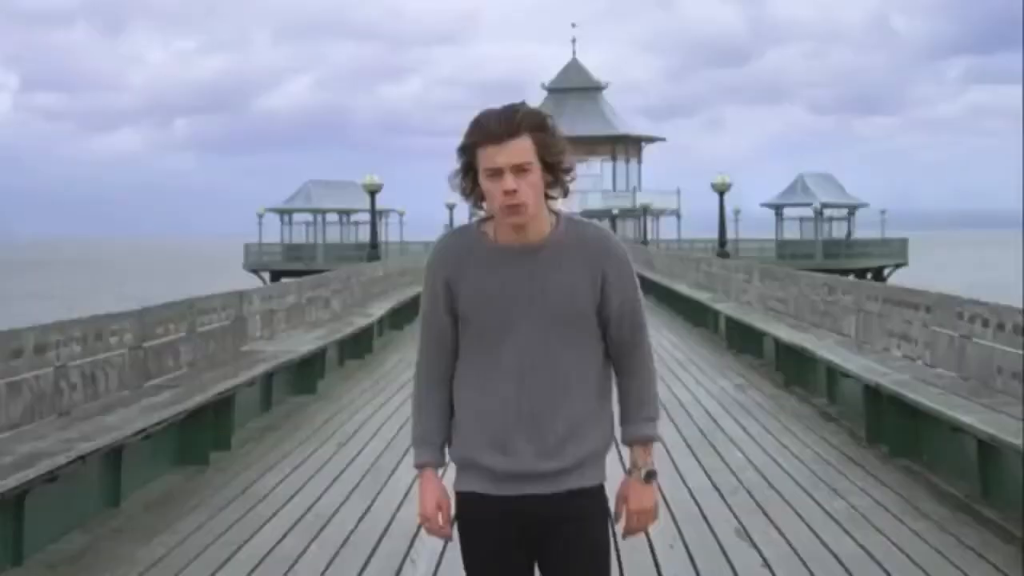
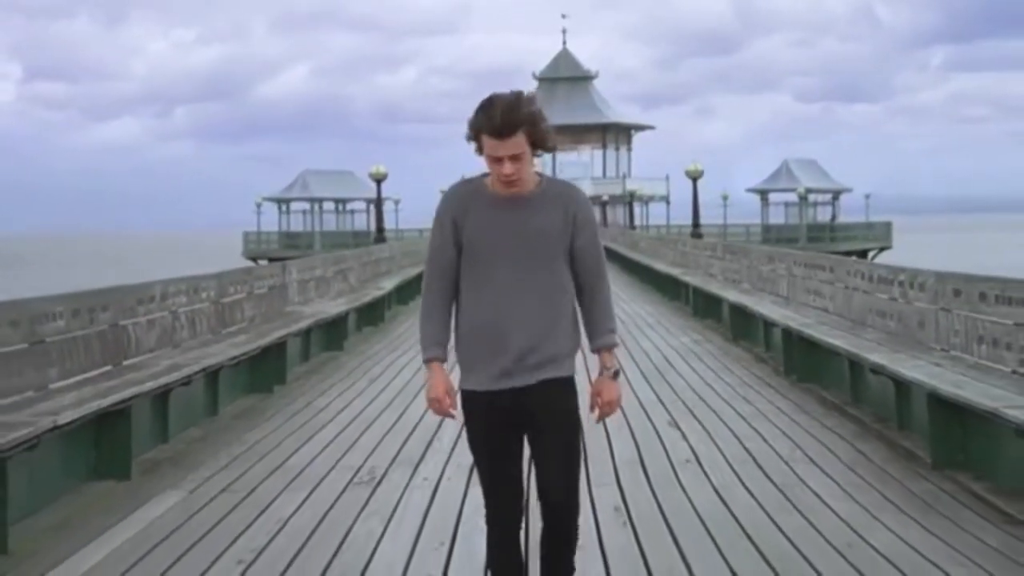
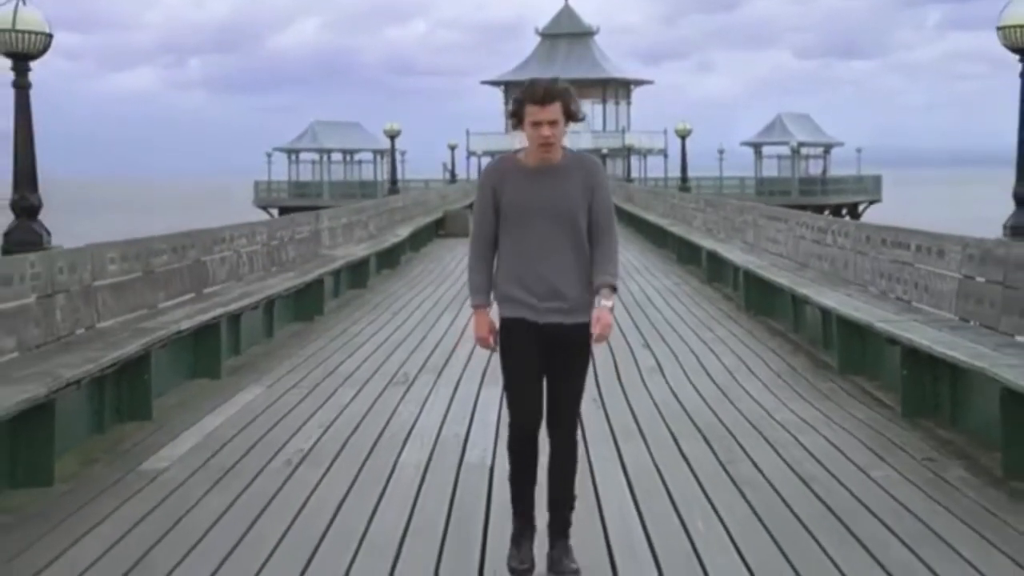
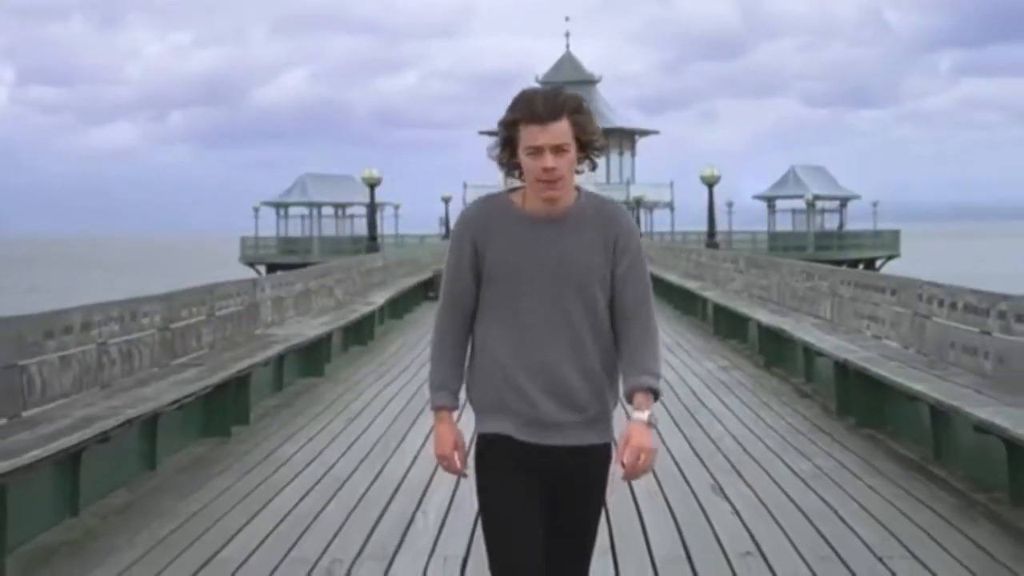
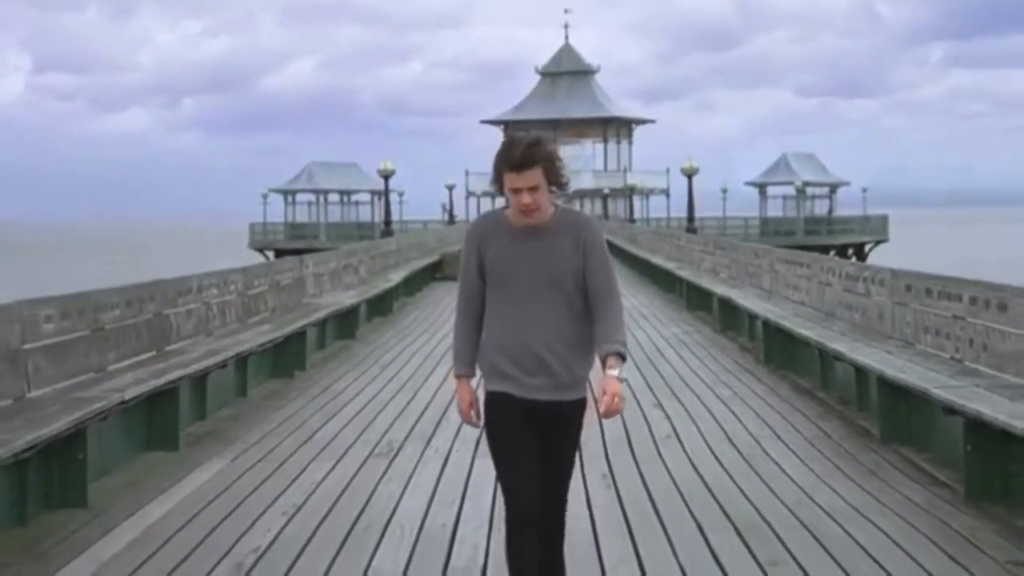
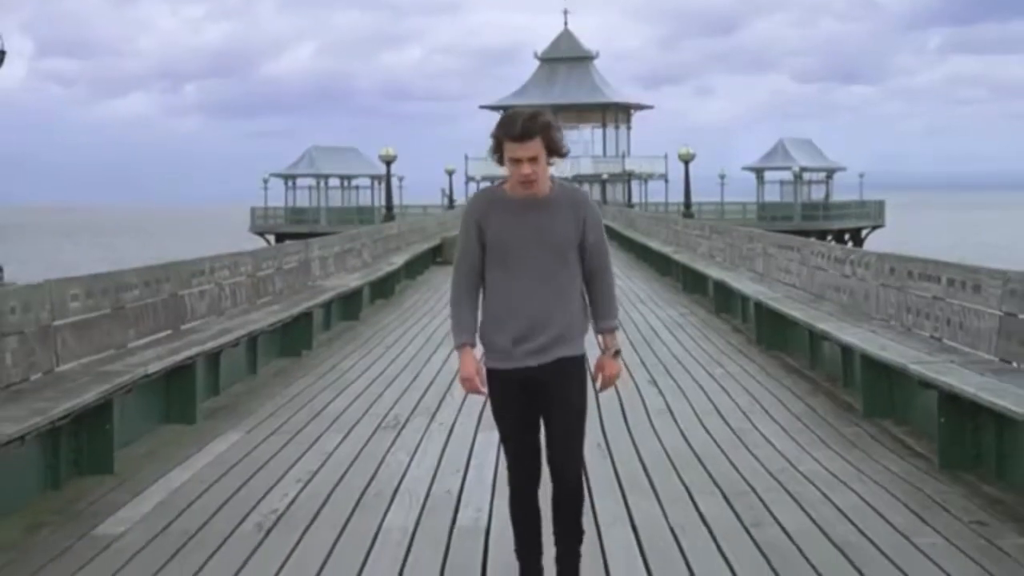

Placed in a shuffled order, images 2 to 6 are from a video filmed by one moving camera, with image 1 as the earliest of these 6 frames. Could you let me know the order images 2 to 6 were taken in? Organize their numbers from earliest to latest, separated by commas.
4, 2, 5, 6, 3
